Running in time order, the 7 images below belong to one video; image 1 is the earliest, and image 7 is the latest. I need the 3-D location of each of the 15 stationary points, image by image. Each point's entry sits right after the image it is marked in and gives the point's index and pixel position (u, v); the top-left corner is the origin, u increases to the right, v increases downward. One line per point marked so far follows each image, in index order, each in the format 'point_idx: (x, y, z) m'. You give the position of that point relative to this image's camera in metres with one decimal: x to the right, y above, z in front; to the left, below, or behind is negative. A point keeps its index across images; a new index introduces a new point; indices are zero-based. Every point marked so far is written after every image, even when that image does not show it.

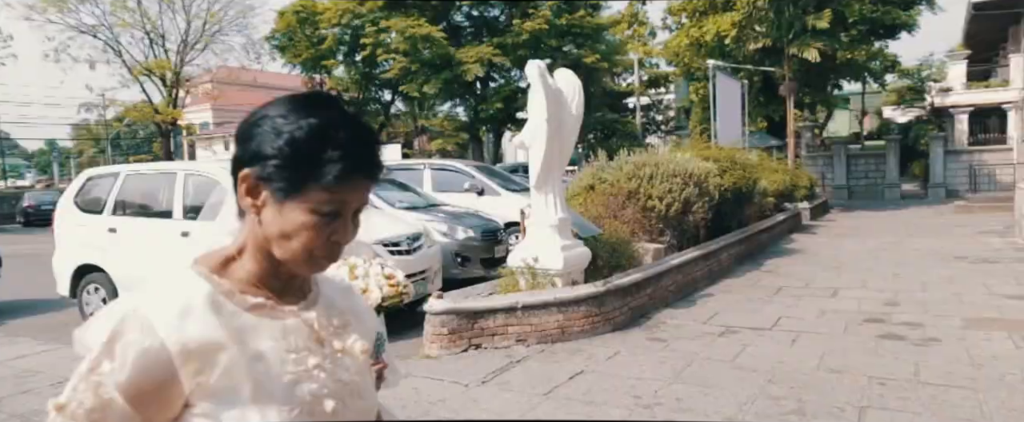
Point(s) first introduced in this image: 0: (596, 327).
0: (+0.7, -1.0, +6.3) m
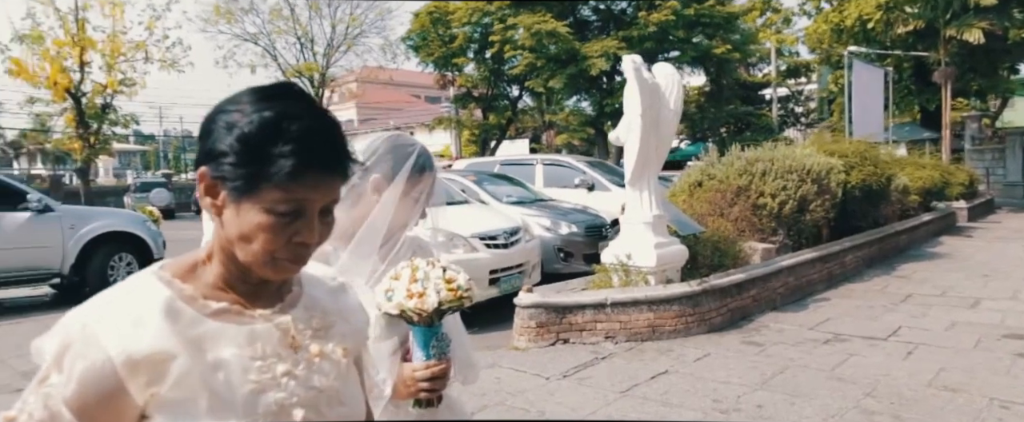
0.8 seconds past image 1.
0: (+1.6, -1.0, +6.2) m
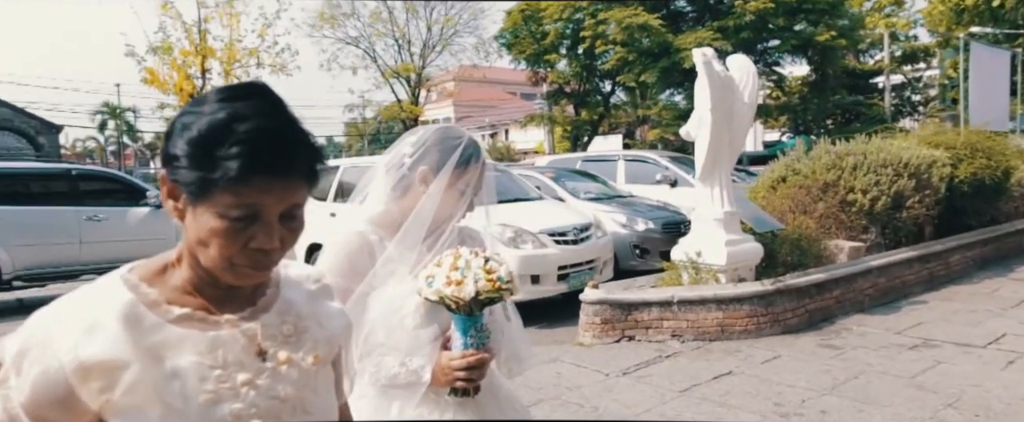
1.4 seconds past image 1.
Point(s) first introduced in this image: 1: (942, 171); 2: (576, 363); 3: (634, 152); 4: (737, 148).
0: (+2.1, -1.0, +6.0) m
1: (+4.8, +0.4, +7.8) m
2: (+0.5, -1.2, +5.5) m
3: (+1.7, +0.8, +9.7) m
4: (+2.0, +0.6, +6.3) m
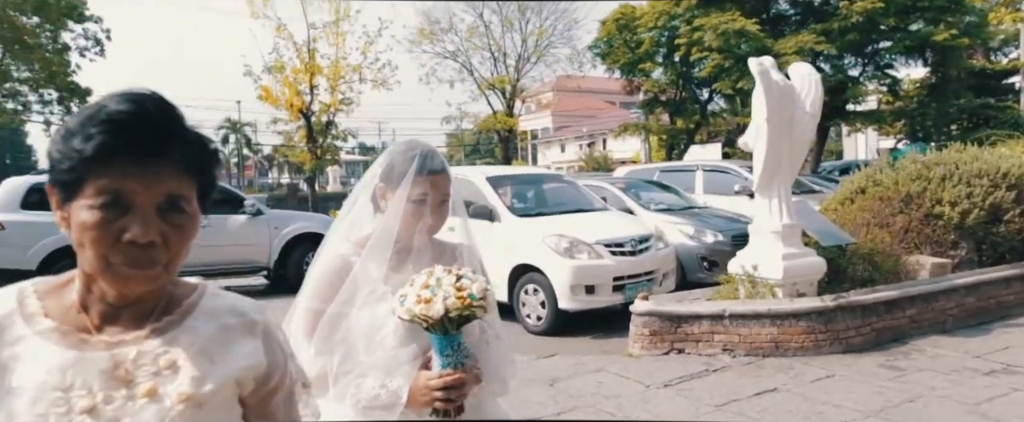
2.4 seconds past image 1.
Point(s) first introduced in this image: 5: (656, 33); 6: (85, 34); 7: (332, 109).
0: (+2.5, -1.1, +5.7) m
1: (+5.5, +0.3, +7.1) m
2: (+0.8, -1.3, +5.5) m
3: (+2.7, +0.7, +9.5) m
4: (+2.5, +0.5, +6.1) m
5: (+3.3, +4.1, +16.1) m
6: (-7.7, +3.2, +12.7) m
7: (-3.7, +2.1, +14.4) m
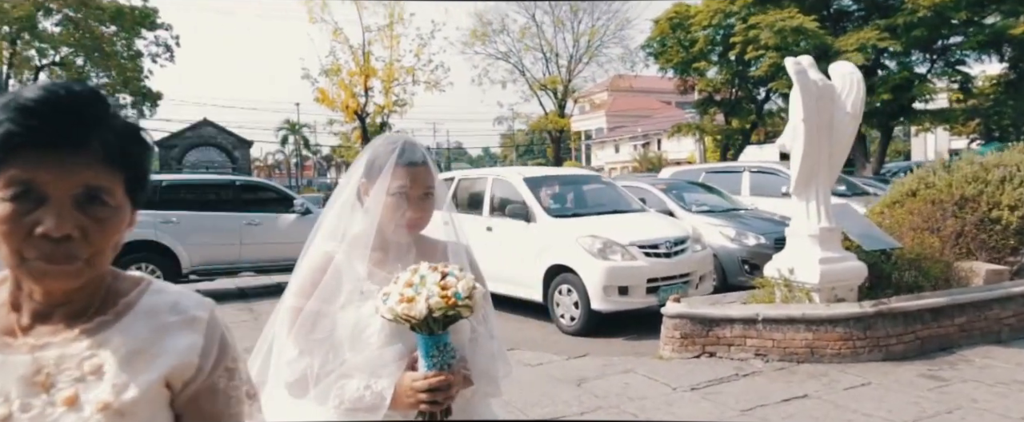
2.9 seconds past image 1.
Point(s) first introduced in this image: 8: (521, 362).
0: (+2.8, -1.1, +5.6) m
1: (+5.8, +0.3, +6.7) m
2: (+1.1, -1.3, +5.5) m
3: (+3.3, +0.6, +9.3) m
4: (+2.8, +0.4, +5.9) m
5: (+4.5, +4.0, +15.8) m
6: (-6.8, +3.2, +13.4) m
7: (-2.7, +2.1, +14.8) m
8: (+0.1, -1.3, +5.8) m
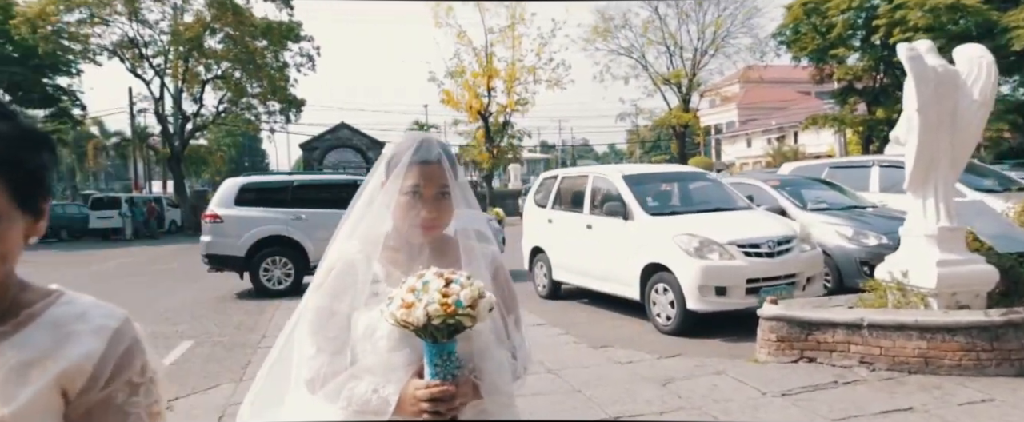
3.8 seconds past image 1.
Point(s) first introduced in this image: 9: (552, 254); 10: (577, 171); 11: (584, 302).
0: (+3.4, -1.1, +5.0) m
1: (+6.7, +0.3, +5.6) m
2: (+1.7, -1.3, +5.3) m
3: (+4.7, +0.7, +8.6) m
4: (+3.5, +0.4, +5.4) m
5: (+7.1, +4.1, +14.7) m
6: (-4.4, +3.3, +14.6) m
7: (-0.1, +2.2, +15.2) m
8: (+0.8, -1.2, +5.8) m
9: (+0.4, -0.5, +8.0) m
10: (+0.7, +0.4, +7.9) m
11: (+0.8, -1.0, +7.9) m
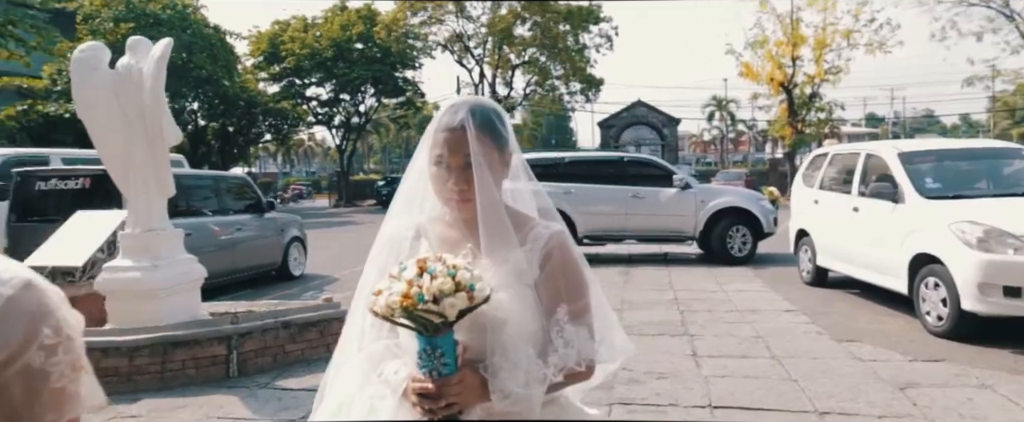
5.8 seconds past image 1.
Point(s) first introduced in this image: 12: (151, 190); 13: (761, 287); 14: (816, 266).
0: (+4.4, -1.1, +3.3) m
1: (+7.6, +0.2, +2.2) m
2: (+3.1, -1.2, +4.3) m
3: (+7.3, +0.7, +5.8) m
4: (+4.7, +0.5, +3.5) m
5: (+12.3, +4.2, +10.0) m
6: (+1.9, +3.8, +15.2) m
7: (+6.0, +2.6, +13.8) m
8: (+2.5, -1.1, +5.2) m
9: (+3.2, -0.3, +7.2) m
10: (+3.4, +0.6, +7.0) m
11: (+3.4, -0.8, +7.0) m
12: (-2.8, +0.2, +5.3) m
13: (+2.7, -0.8, +7.5) m
14: (+3.2, -0.6, +7.3) m
